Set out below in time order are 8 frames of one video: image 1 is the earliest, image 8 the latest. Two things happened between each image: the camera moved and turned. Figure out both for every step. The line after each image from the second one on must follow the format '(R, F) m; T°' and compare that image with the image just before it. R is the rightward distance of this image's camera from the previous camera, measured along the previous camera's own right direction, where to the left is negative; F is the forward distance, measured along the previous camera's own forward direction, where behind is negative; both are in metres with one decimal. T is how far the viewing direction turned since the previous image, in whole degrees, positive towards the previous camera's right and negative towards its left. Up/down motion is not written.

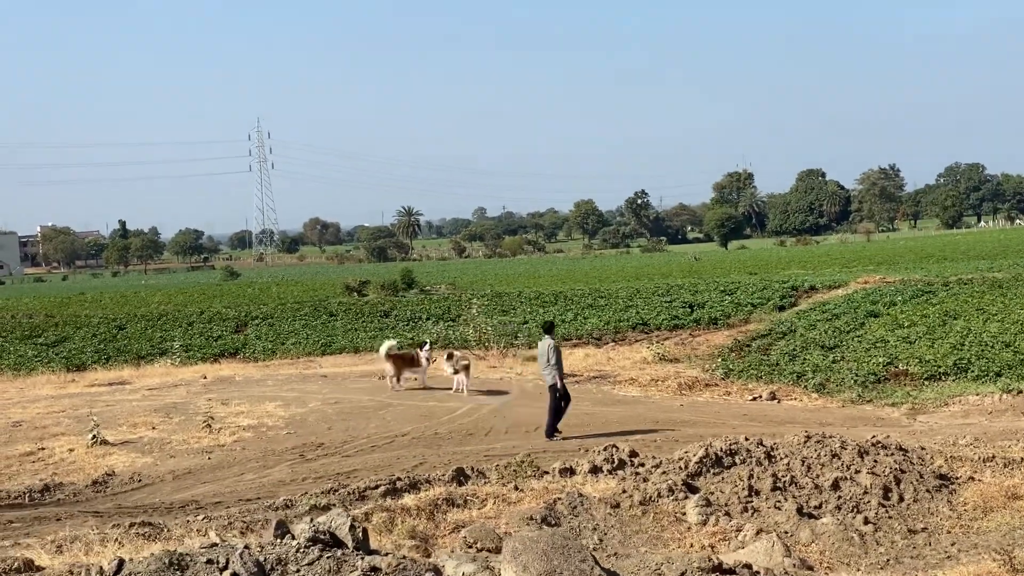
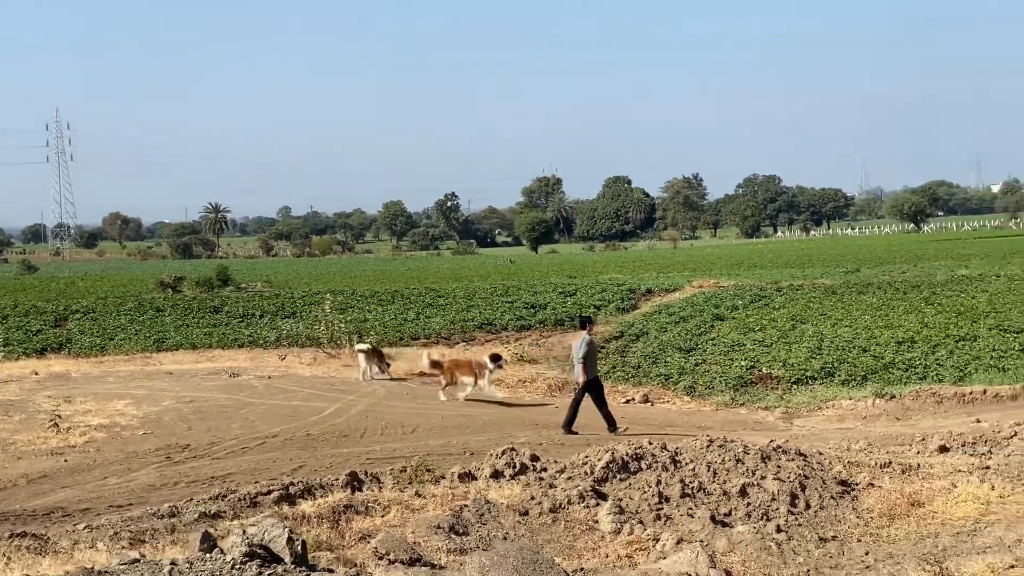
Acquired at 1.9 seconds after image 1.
(-0.5, +0.6) m; +7°
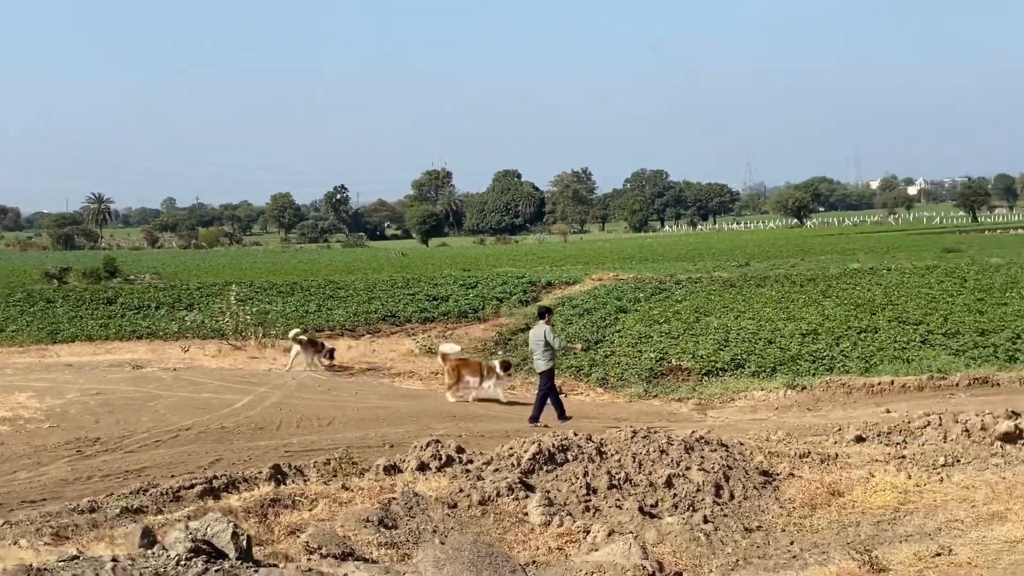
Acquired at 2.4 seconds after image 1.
(-0.2, +0.1) m; +4°
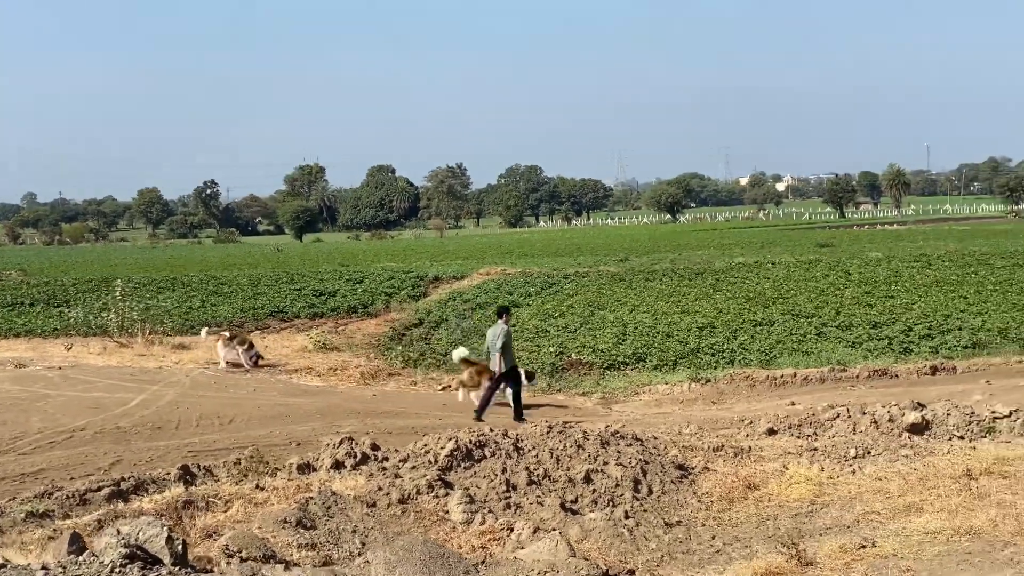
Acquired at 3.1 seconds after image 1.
(-0.2, +0.2) m; +5°
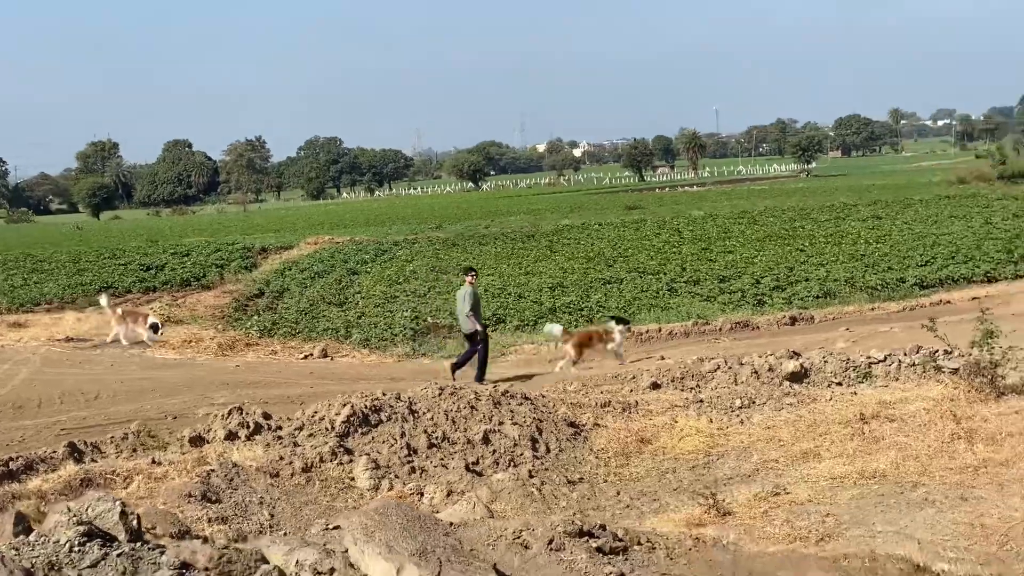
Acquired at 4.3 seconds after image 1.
(-0.5, +0.3) m; +7°
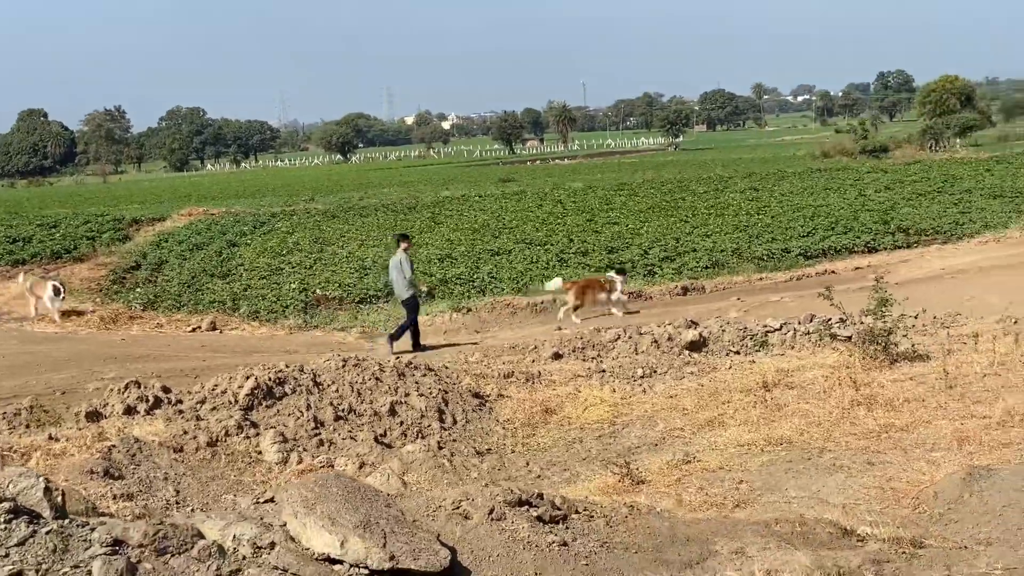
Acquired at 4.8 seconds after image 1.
(-0.2, +0.1) m; +5°
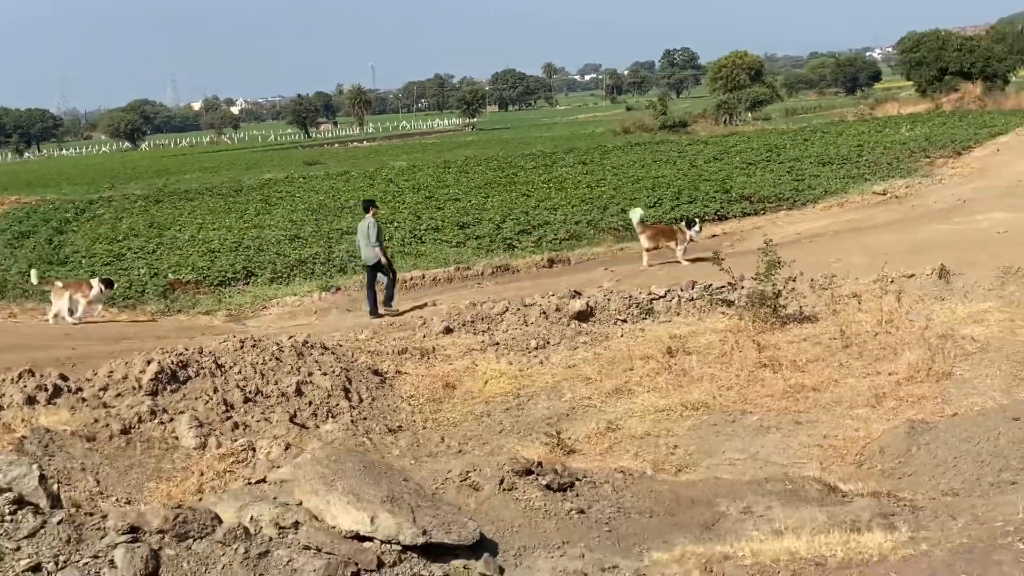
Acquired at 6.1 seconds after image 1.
(-0.6, +0.2) m; +7°
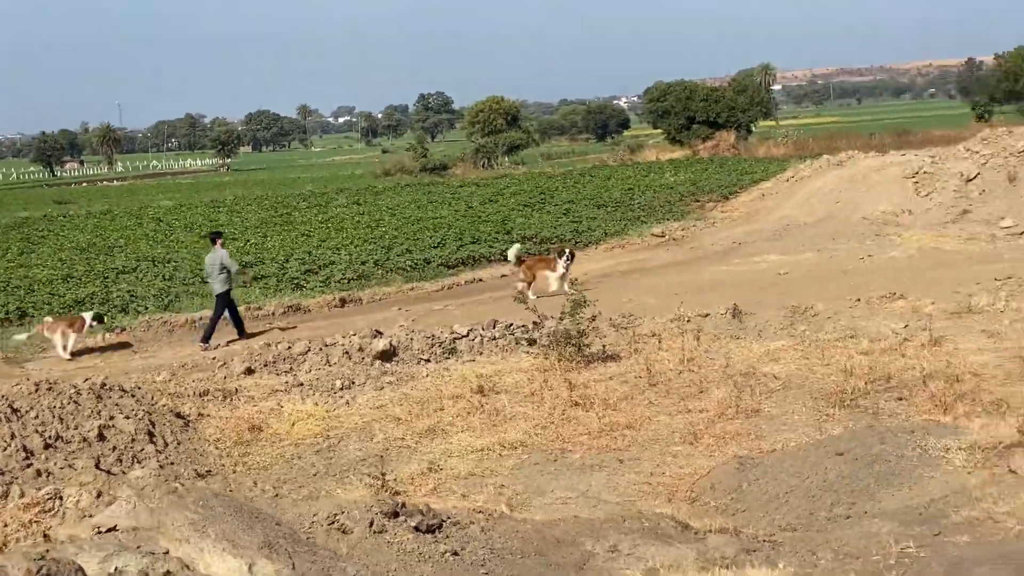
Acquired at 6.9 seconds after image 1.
(-0.3, +0.1) m; +9°
